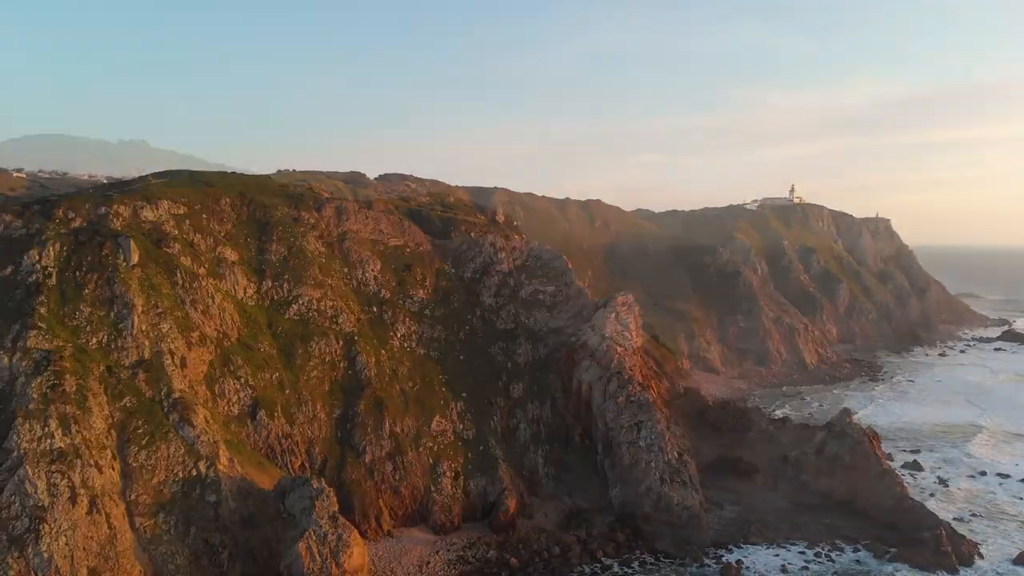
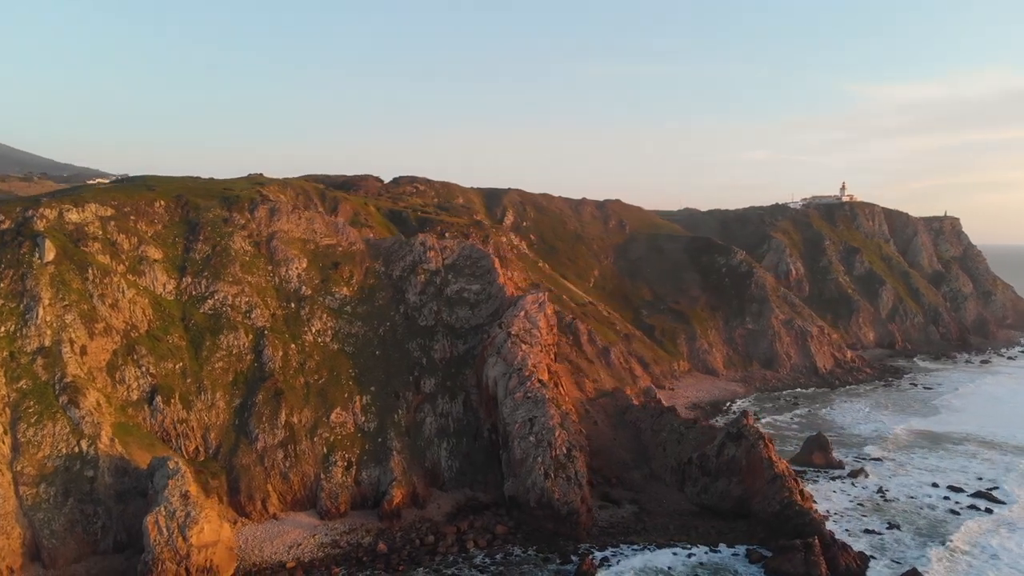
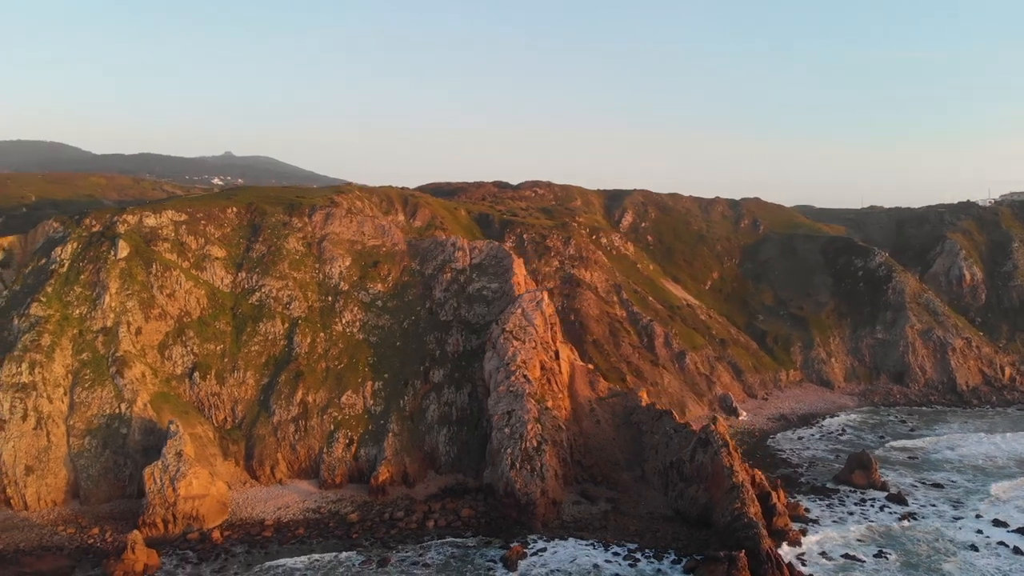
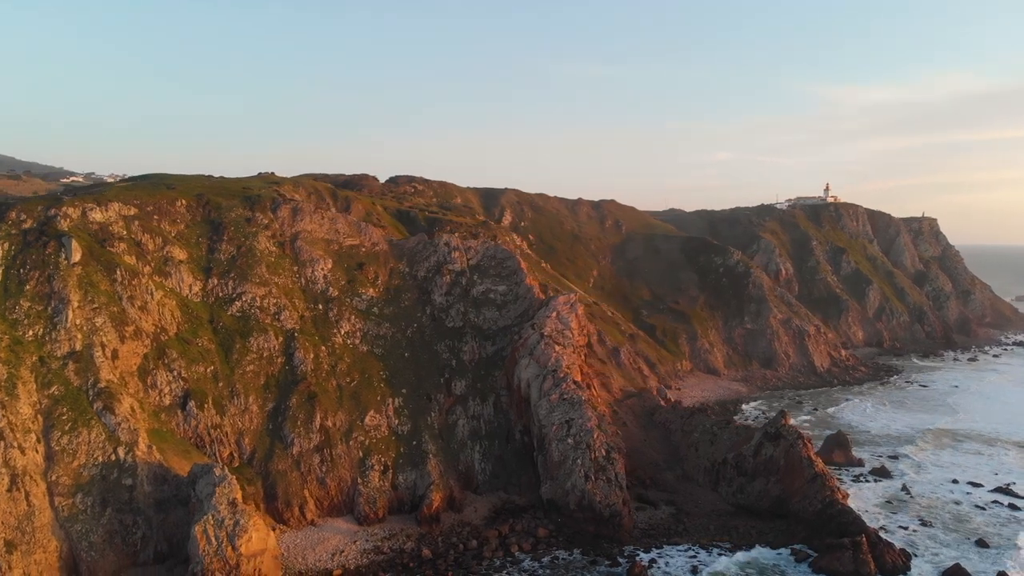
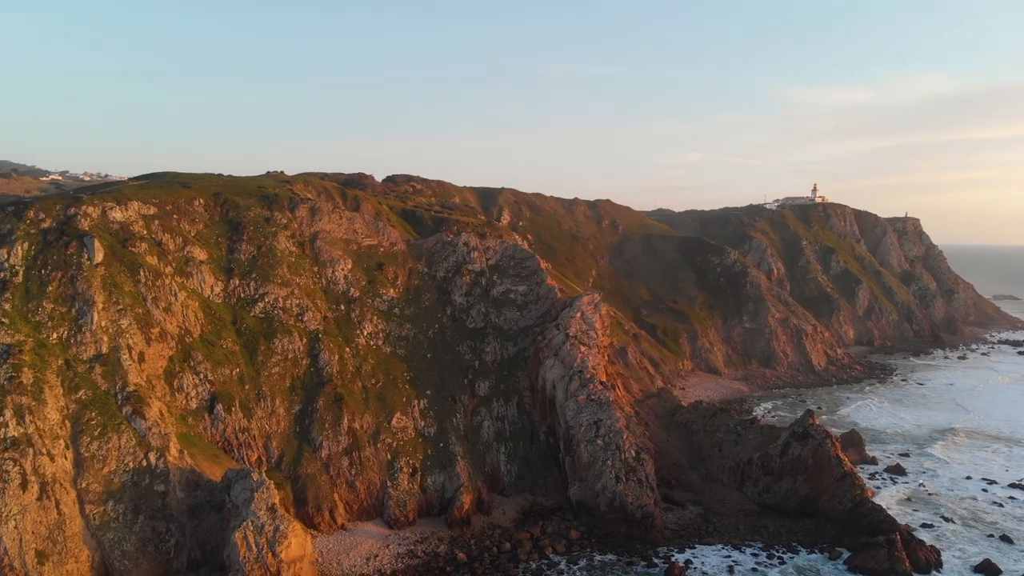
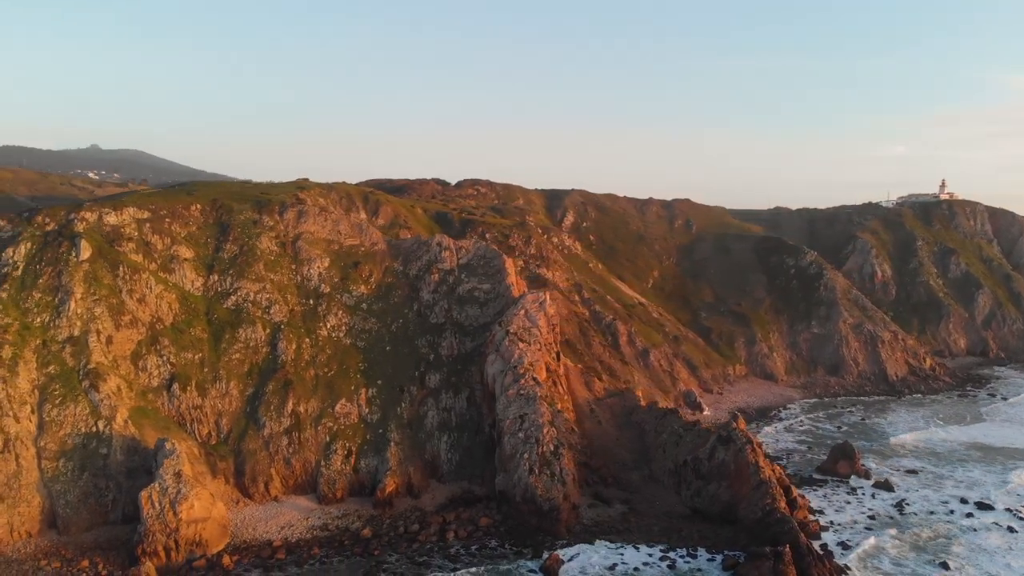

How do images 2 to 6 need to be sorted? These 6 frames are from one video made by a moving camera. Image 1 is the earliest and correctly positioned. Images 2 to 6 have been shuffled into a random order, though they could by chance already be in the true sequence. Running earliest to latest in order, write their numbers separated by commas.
5, 4, 2, 6, 3
